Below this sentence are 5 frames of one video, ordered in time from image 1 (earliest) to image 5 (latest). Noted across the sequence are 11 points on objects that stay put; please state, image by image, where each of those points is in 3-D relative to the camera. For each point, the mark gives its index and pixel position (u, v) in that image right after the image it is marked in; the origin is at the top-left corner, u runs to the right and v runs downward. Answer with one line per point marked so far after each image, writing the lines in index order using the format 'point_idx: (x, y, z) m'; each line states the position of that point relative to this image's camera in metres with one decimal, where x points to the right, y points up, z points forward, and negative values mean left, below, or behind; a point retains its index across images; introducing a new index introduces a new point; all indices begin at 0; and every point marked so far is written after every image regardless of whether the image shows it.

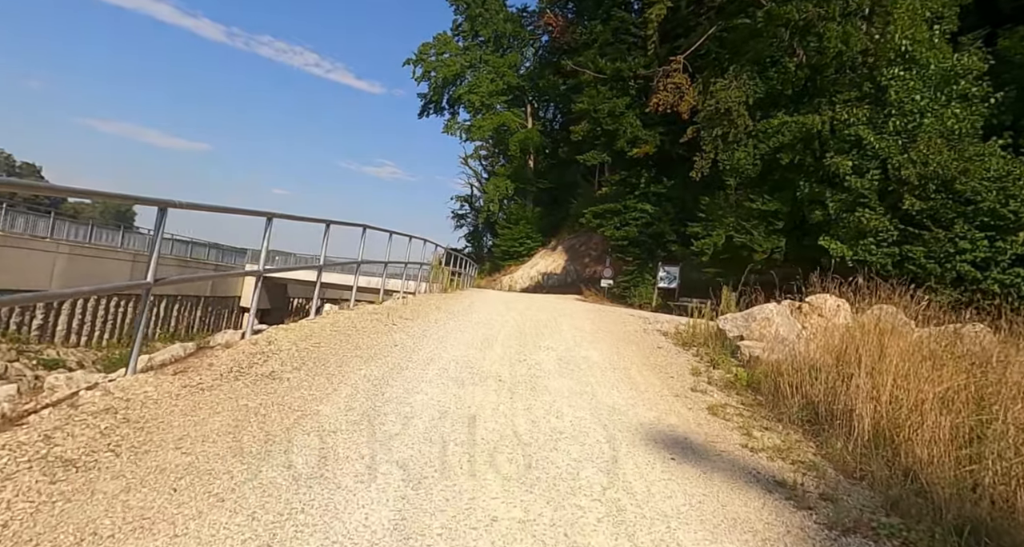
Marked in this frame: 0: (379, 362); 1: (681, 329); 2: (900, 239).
0: (-1.2, -0.8, +5.2) m
1: (+3.0, -1.1, +9.9) m
2: (+9.9, +0.9, +14.4) m
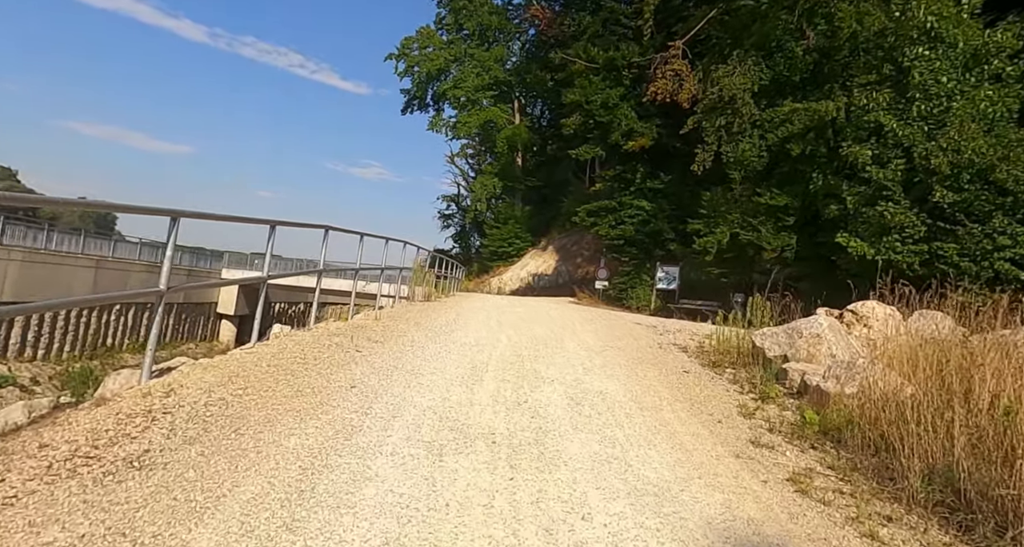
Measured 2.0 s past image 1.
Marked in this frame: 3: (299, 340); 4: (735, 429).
0: (-1.2, -1.0, +3.7) m
1: (+2.9, -1.1, +8.5) m
2: (+9.7, +0.9, +13.1) m
3: (-2.3, -0.7, +6.1) m
4: (+1.7, -1.2, +4.4) m
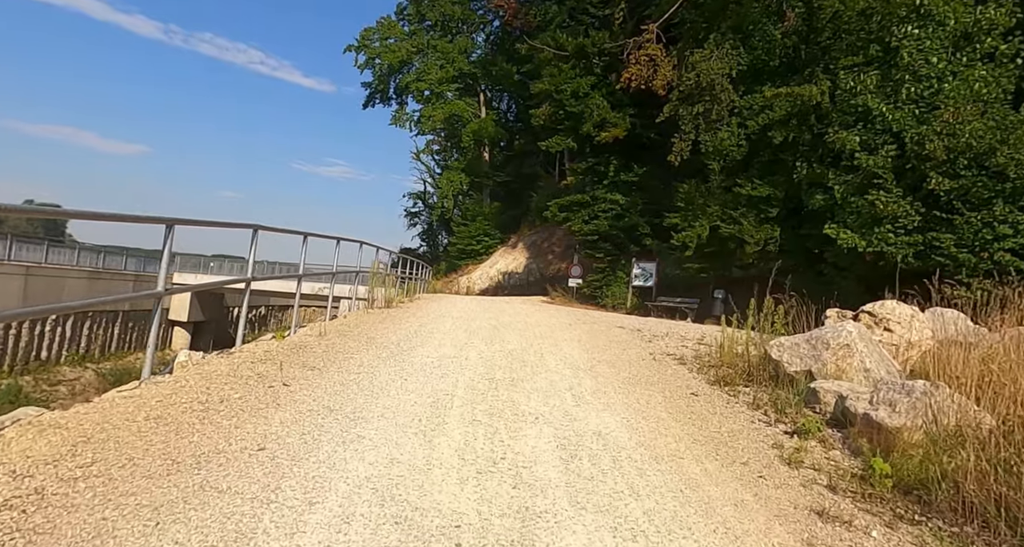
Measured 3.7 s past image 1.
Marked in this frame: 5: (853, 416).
0: (-1.4, -1.1, +2.4) m
1: (+2.5, -1.1, +7.4) m
2: (+9.0, +1.1, +12.4) m
3: (-2.6, -0.8, +4.7) m
4: (+1.6, -1.3, +3.3) m
5: (+2.6, -1.1, +4.4) m
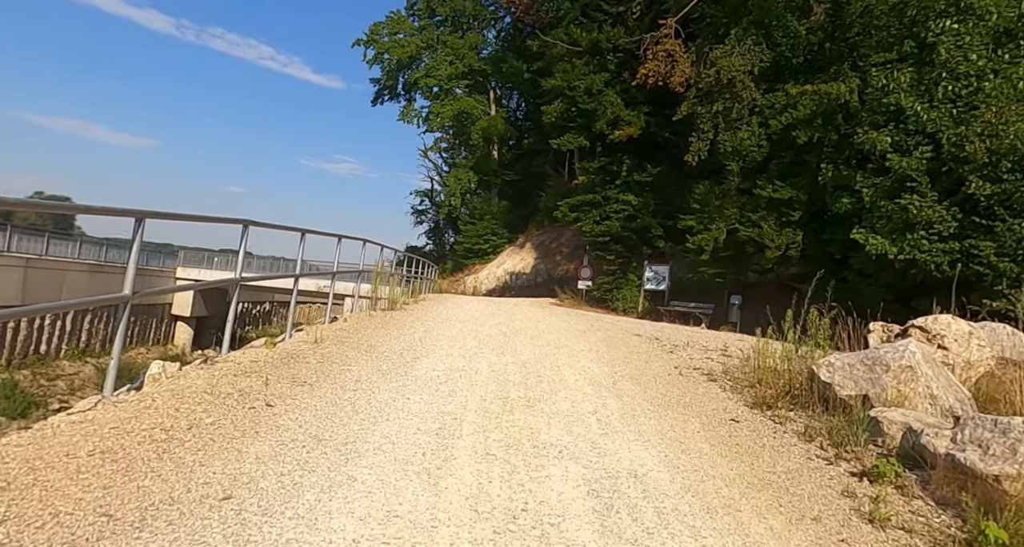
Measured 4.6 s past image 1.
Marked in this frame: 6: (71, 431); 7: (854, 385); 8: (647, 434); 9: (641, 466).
0: (-1.3, -1.1, +1.8) m
1: (+2.7, -1.2, +6.8) m
2: (+9.3, +0.9, +11.7) m
3: (-2.4, -0.8, +4.1) m
4: (+1.7, -1.3, +2.7) m
5: (+2.8, -1.2, +3.7) m
6: (-2.4, -0.9, +3.1) m
7: (+3.0, -1.0, +4.9) m
8: (+1.0, -1.2, +4.2) m
9: (+0.8, -1.2, +3.5) m
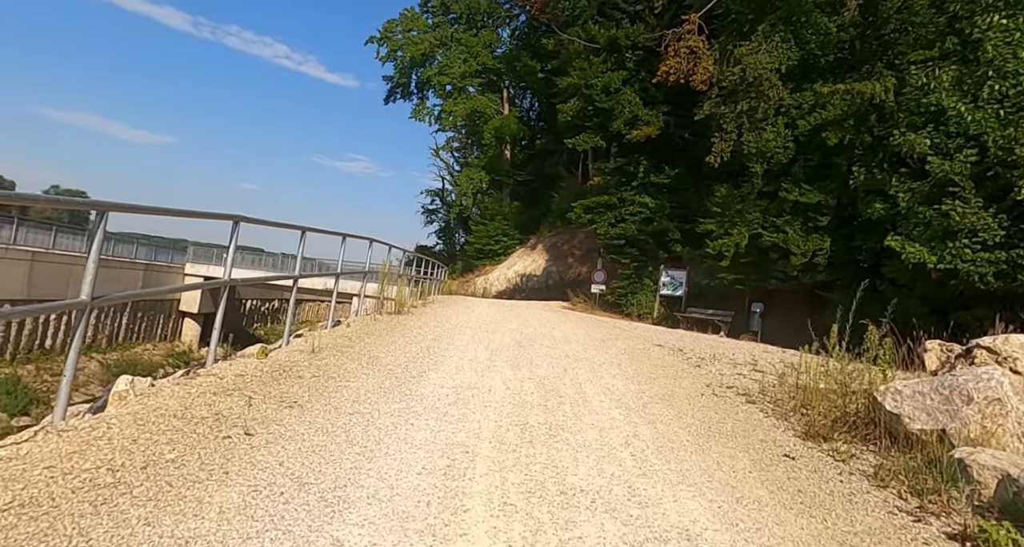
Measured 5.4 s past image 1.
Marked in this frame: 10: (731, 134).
0: (-1.2, -1.1, +1.2) m
1: (+2.9, -1.3, +6.1) m
2: (+9.6, +0.6, +10.9) m
3: (-2.3, -0.9, +3.6) m
4: (+1.8, -1.4, +2.0) m
5: (+2.9, -1.3, +3.0) m
6: (-2.3, -0.9, +2.5) m
7: (+3.1, -1.1, +4.2) m
8: (+1.1, -1.3, +3.6) m
9: (+0.9, -1.3, +2.9) m
10: (+6.7, +4.2, +17.2) m
